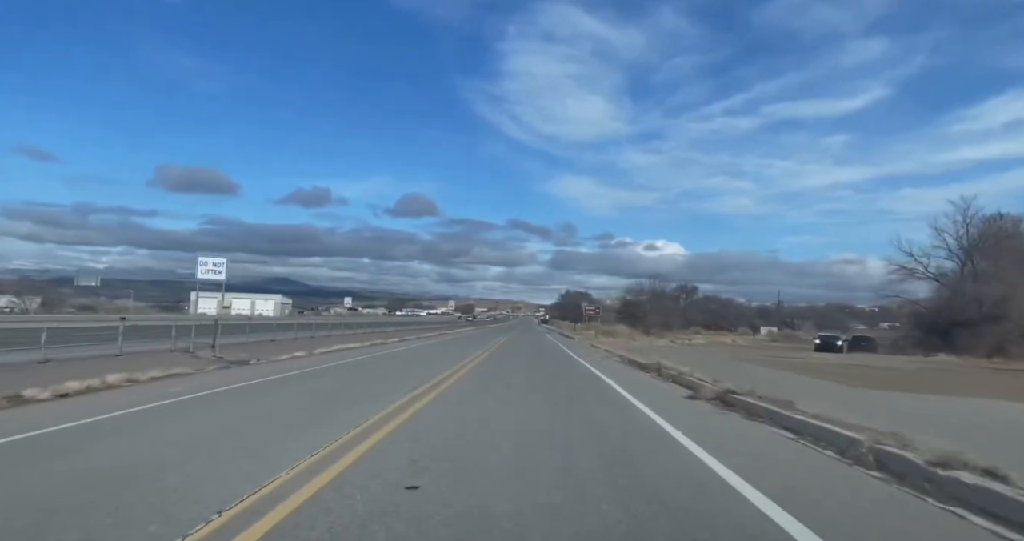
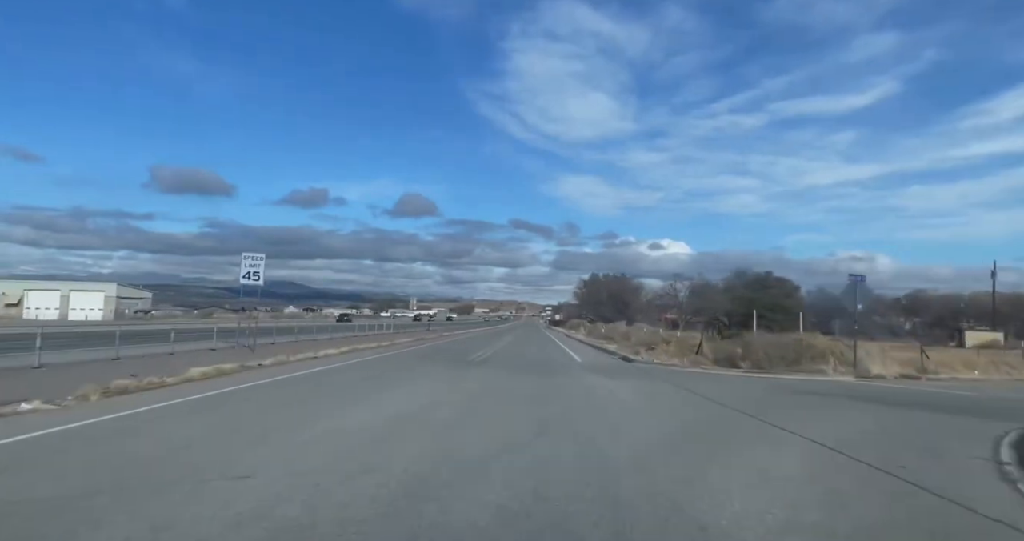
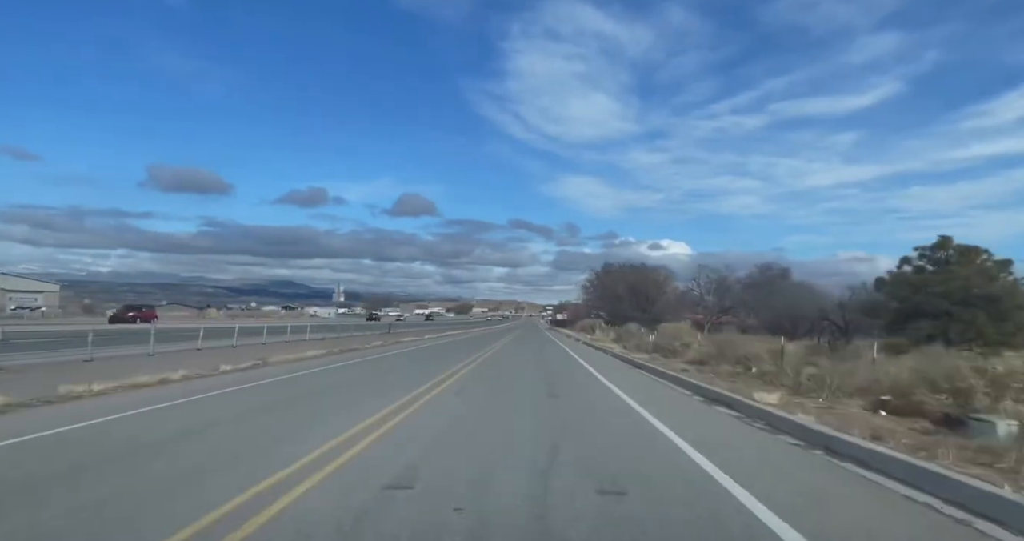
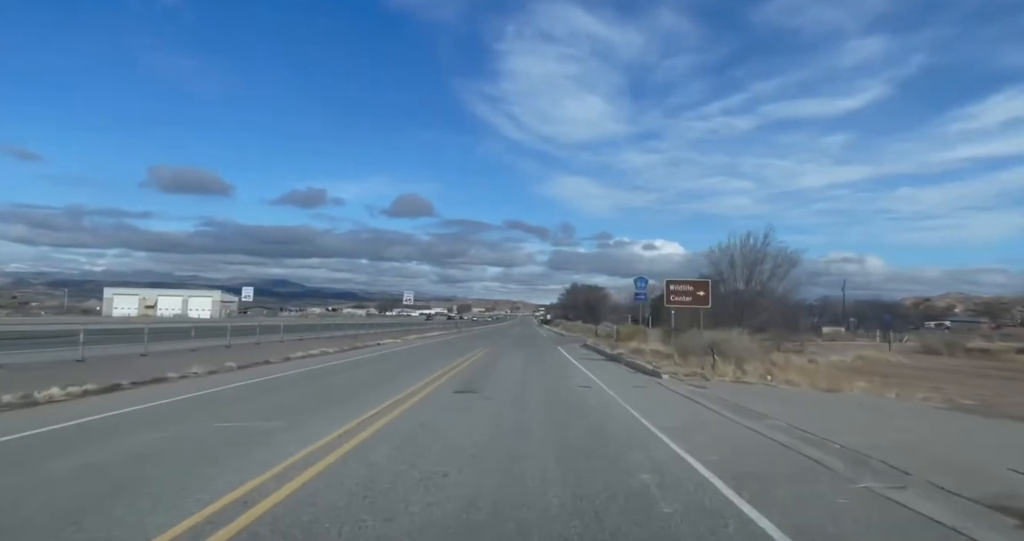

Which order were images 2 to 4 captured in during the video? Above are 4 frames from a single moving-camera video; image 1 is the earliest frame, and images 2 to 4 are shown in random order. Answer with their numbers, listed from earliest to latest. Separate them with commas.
4, 2, 3
